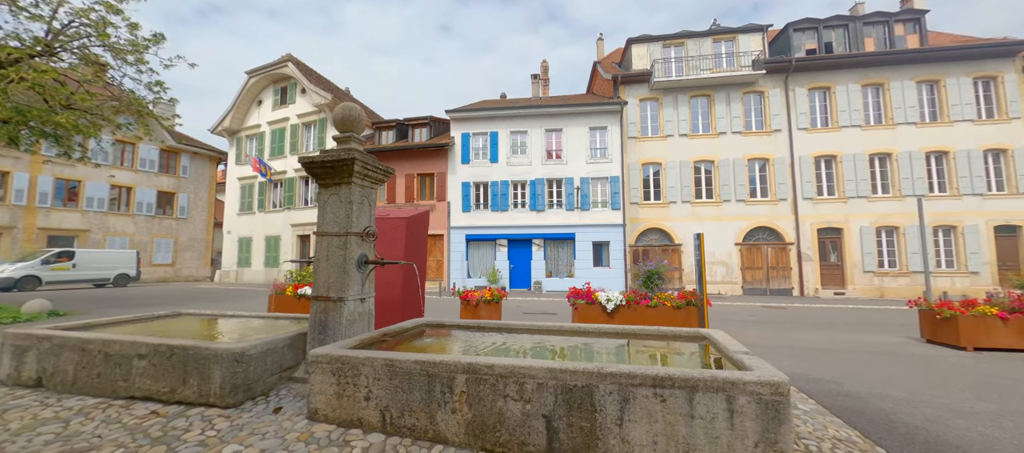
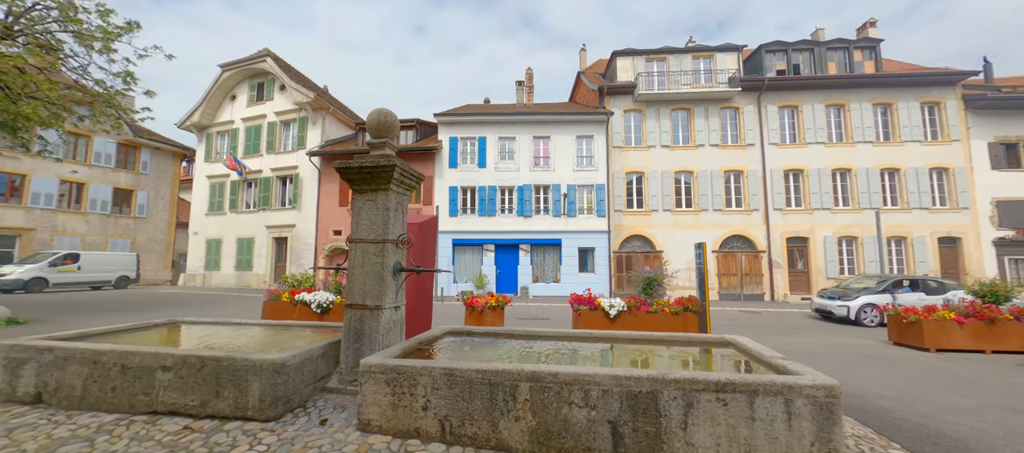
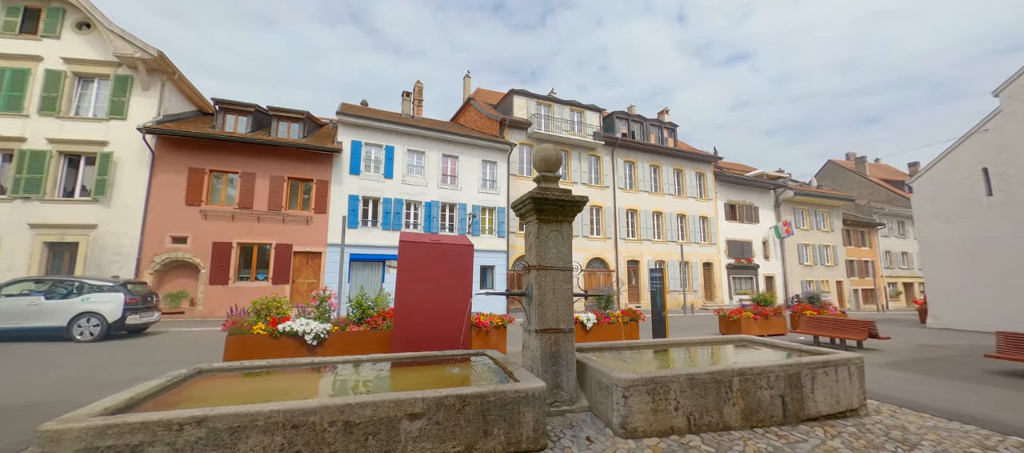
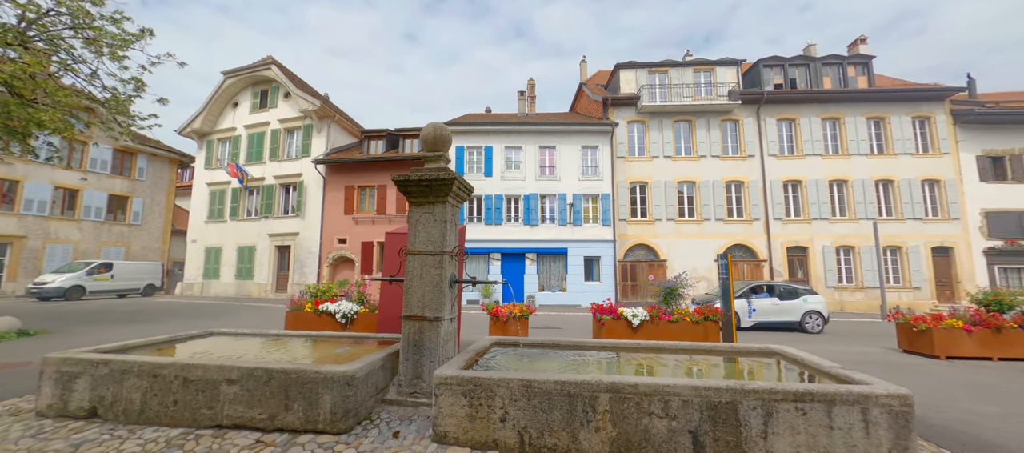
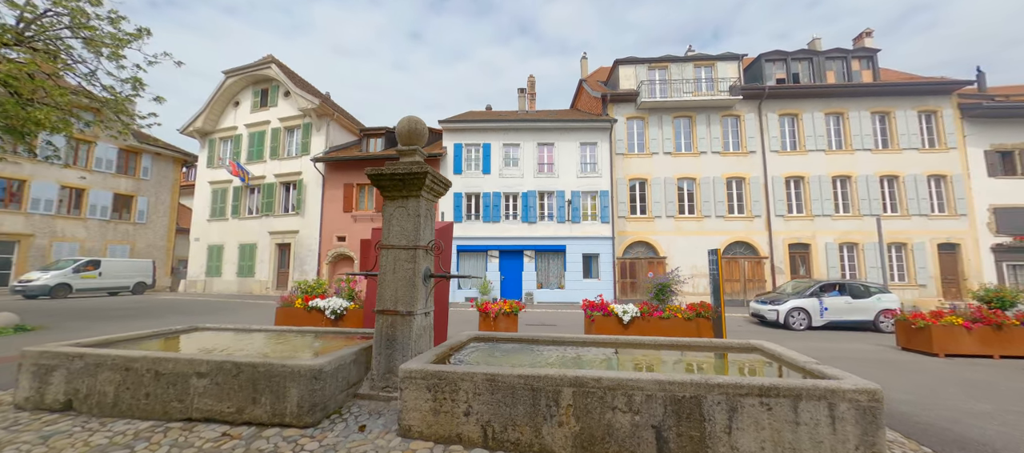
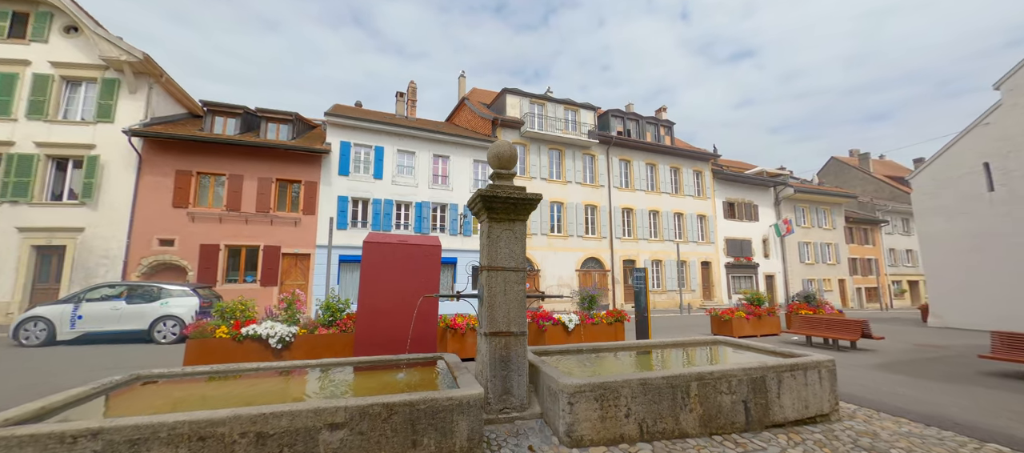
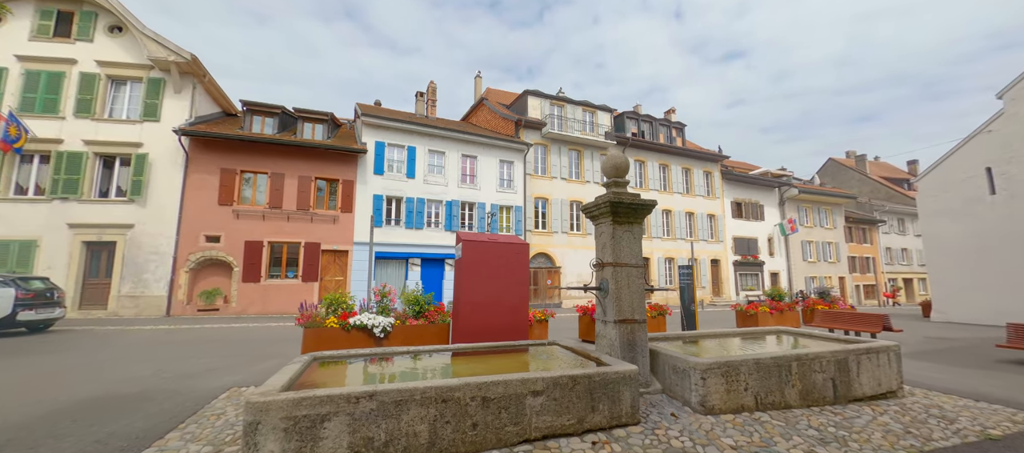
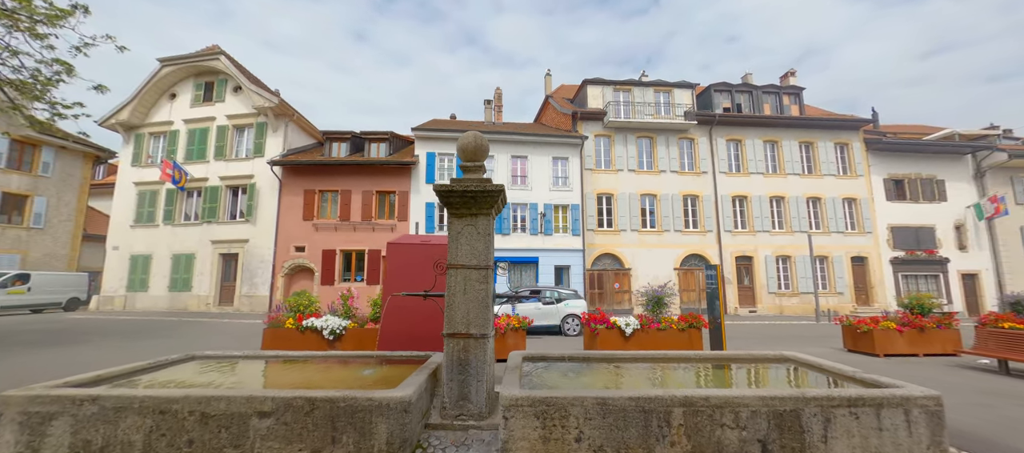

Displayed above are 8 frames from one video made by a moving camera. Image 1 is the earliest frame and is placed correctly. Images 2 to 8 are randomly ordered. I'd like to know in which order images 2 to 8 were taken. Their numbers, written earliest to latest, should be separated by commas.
2, 5, 4, 8, 6, 3, 7
